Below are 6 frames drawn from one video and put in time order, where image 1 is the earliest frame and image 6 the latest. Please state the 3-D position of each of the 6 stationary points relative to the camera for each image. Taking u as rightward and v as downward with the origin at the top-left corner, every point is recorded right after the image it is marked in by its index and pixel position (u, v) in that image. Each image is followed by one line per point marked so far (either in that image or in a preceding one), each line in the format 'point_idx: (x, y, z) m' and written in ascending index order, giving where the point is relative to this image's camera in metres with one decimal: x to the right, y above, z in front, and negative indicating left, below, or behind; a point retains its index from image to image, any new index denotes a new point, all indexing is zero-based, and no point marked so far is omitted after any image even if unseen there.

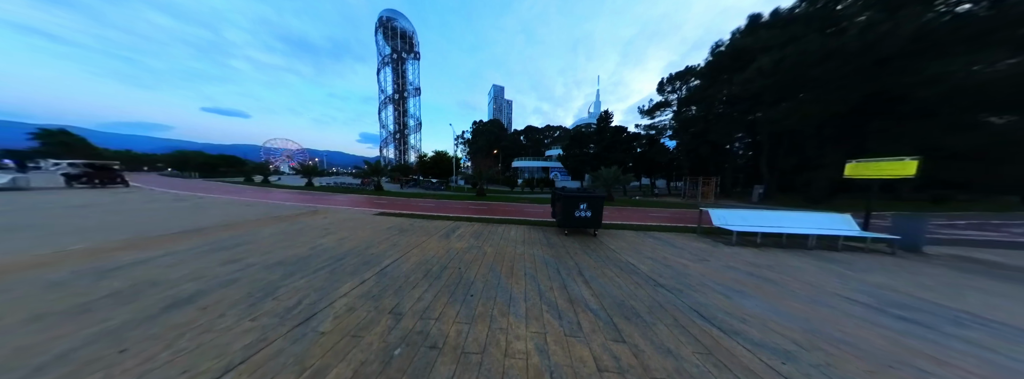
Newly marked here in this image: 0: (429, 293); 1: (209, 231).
0: (-1.2, -1.6, +2.4) m
1: (-9.4, -1.3, +5.1) m
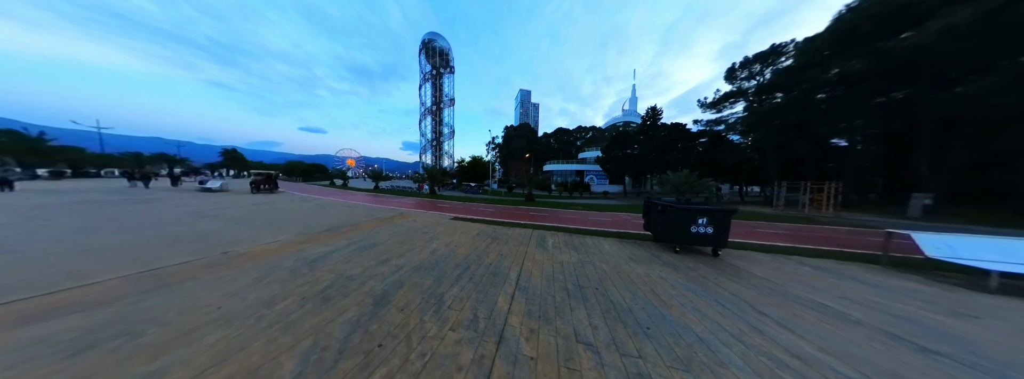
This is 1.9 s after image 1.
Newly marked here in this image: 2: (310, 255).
0: (+1.2, -1.8, +2.2) m
1: (-6.4, -1.6, +6.3) m
2: (-5.1, -1.7, +4.1) m
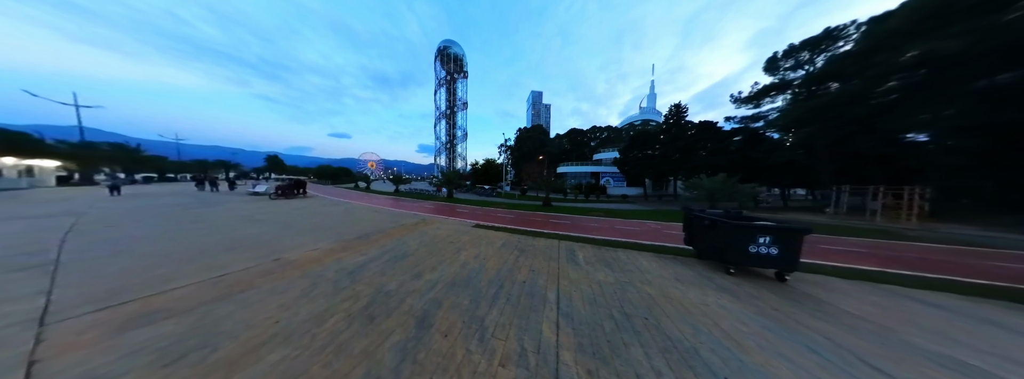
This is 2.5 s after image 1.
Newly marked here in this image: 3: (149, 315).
0: (+1.8, -2.1, +2.0) m
1: (-5.4, -1.9, +6.5) m
2: (-4.3, -2.0, +4.3) m
3: (-6.3, -2.2, +2.8) m
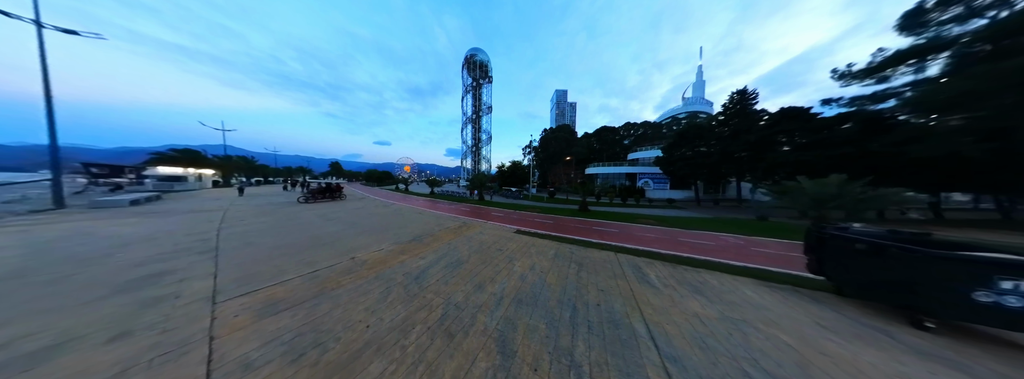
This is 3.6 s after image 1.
0: (+3.0, -2.3, +1.3) m
1: (-3.5, -2.2, +6.9) m
2: (-2.8, -2.2, +4.5) m
3: (-4.9, -2.4, +3.3) m
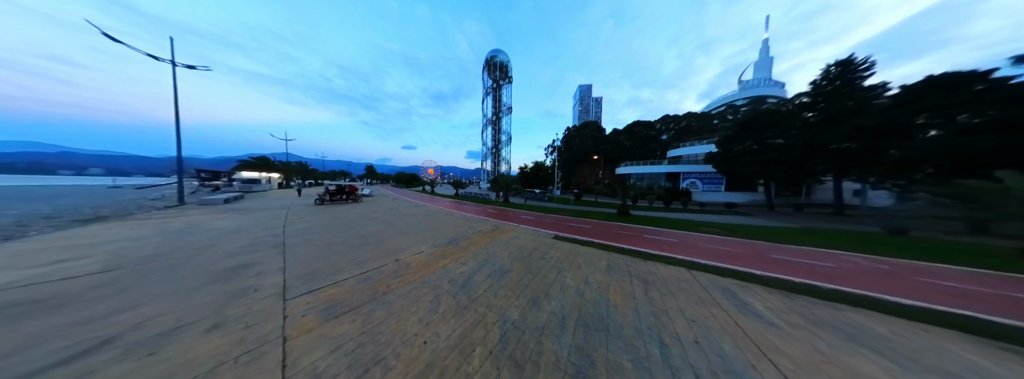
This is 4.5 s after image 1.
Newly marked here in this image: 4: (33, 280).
0: (+3.9, -2.4, +0.5) m
1: (-2.0, -2.3, +6.8) m
2: (-1.5, -2.3, +4.3) m
3: (-3.7, -2.5, +3.4) m
4: (-13.0, -2.4, +4.4) m
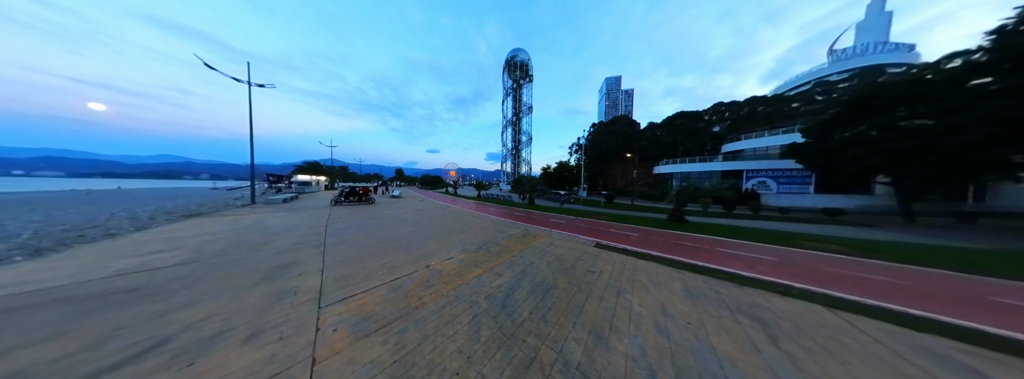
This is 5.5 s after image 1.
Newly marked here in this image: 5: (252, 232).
0: (+4.5, -2.4, -0.7) m
1: (-0.6, -2.3, +6.2) m
2: (-0.4, -2.4, +3.7) m
3: (-2.7, -2.5, +3.0) m
4: (-11.8, -2.5, +5.1) m
5: (-14.2, -2.3, +8.8) m
